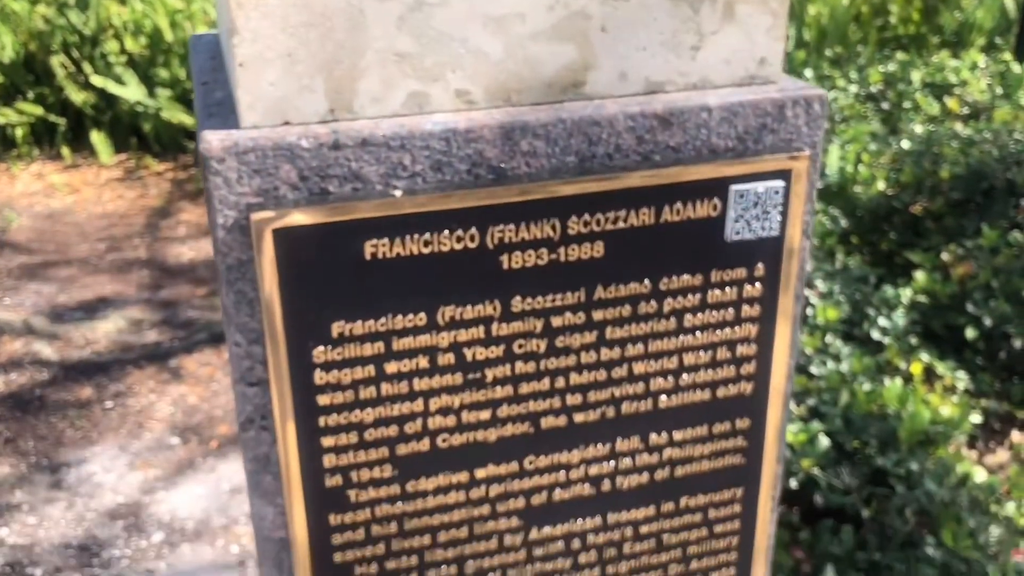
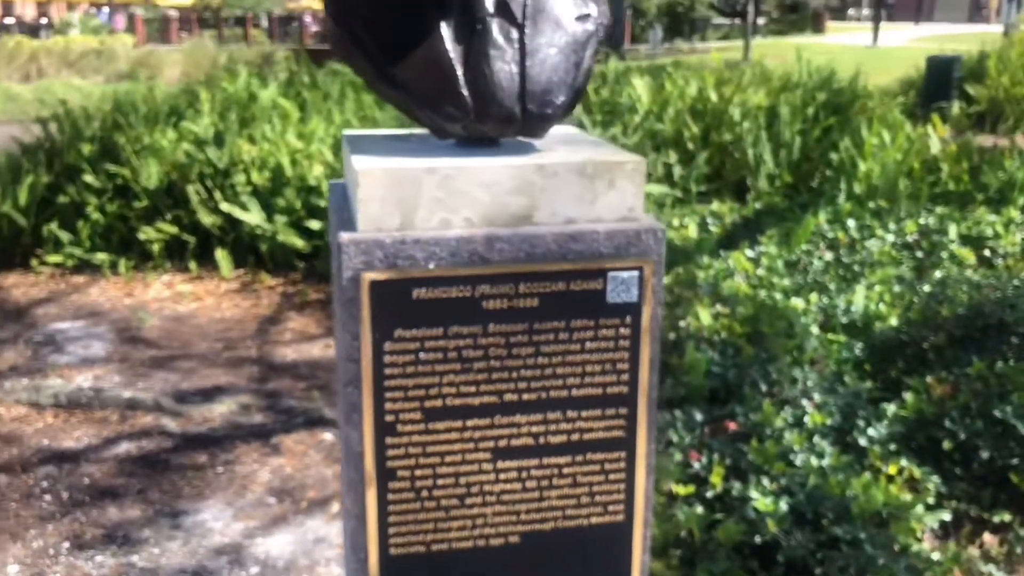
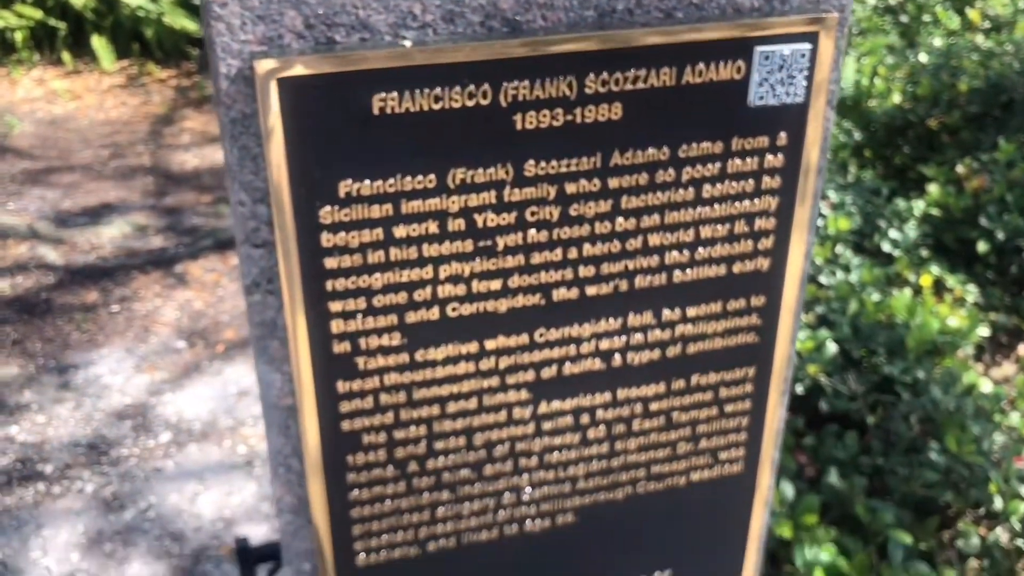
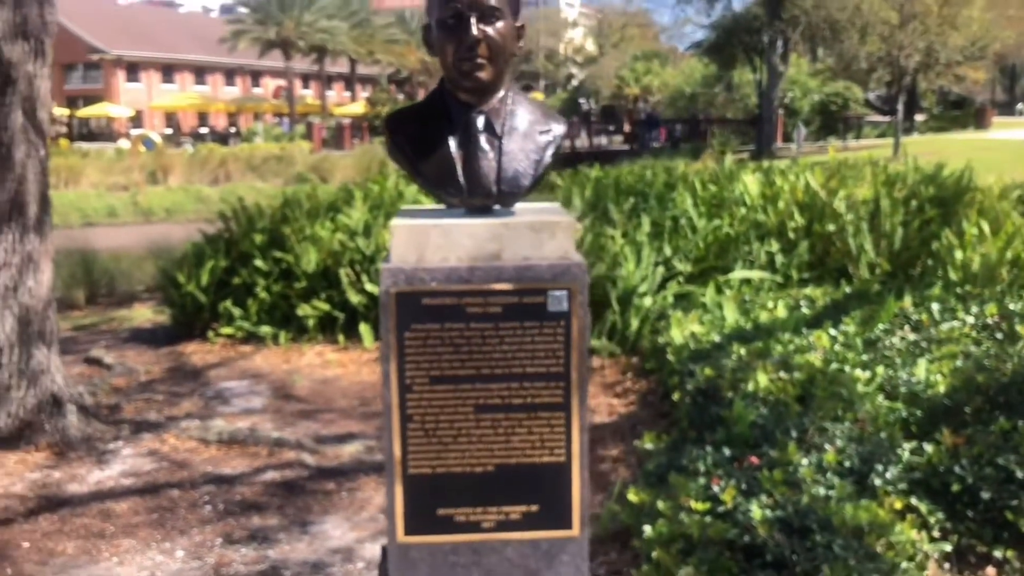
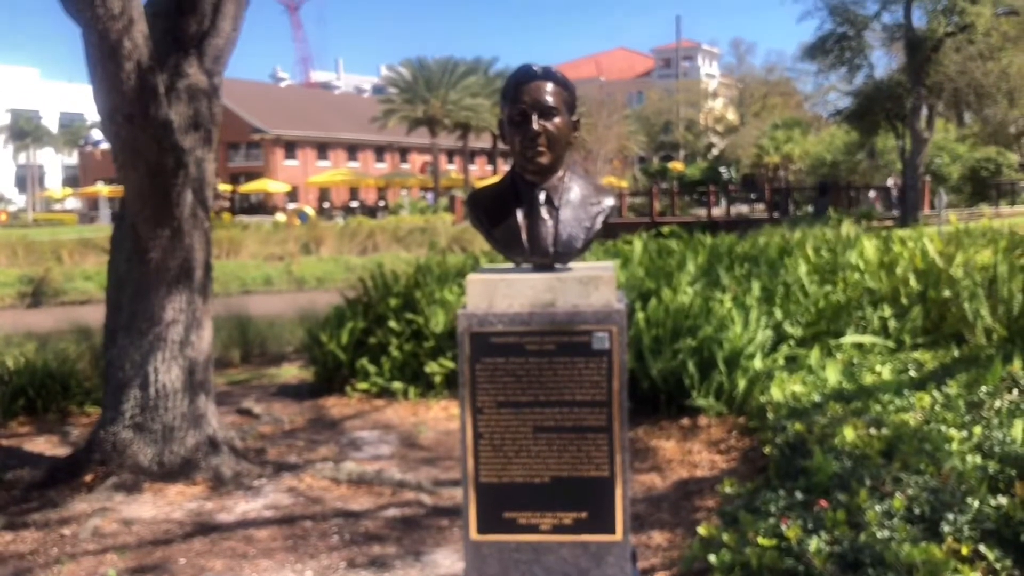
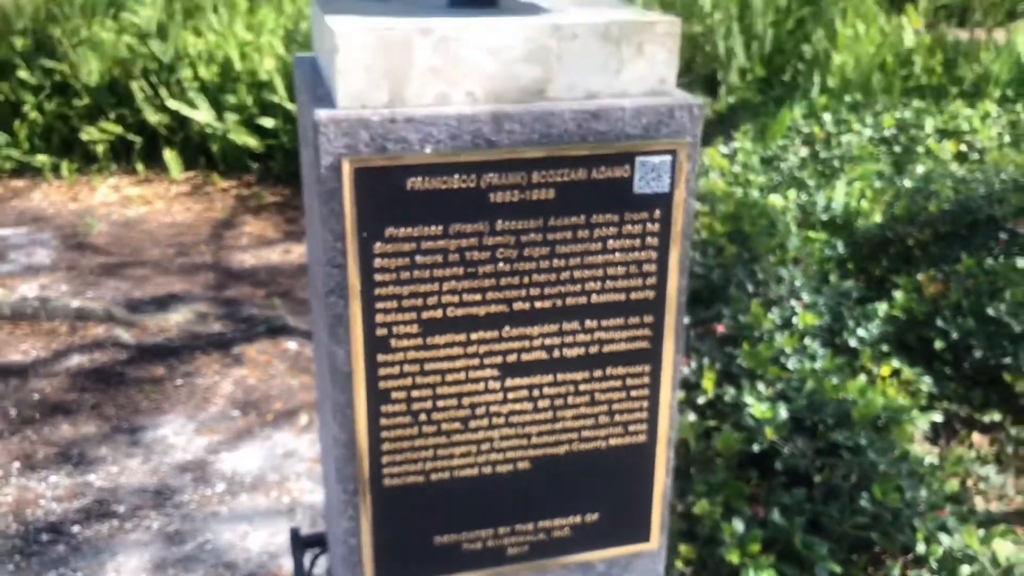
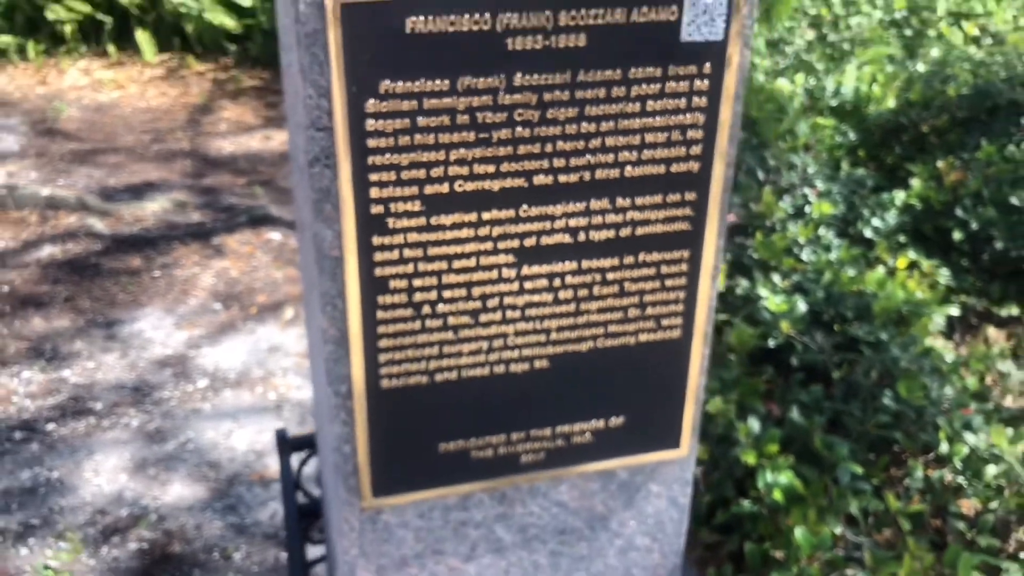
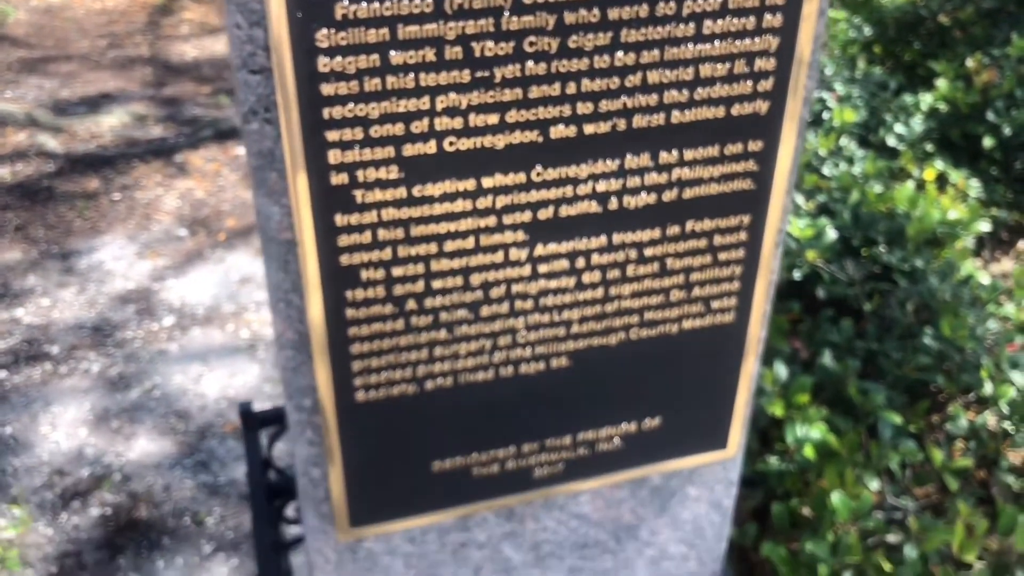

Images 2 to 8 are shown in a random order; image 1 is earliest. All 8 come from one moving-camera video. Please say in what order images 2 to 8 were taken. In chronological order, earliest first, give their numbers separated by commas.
3, 8, 7, 6, 2, 4, 5
